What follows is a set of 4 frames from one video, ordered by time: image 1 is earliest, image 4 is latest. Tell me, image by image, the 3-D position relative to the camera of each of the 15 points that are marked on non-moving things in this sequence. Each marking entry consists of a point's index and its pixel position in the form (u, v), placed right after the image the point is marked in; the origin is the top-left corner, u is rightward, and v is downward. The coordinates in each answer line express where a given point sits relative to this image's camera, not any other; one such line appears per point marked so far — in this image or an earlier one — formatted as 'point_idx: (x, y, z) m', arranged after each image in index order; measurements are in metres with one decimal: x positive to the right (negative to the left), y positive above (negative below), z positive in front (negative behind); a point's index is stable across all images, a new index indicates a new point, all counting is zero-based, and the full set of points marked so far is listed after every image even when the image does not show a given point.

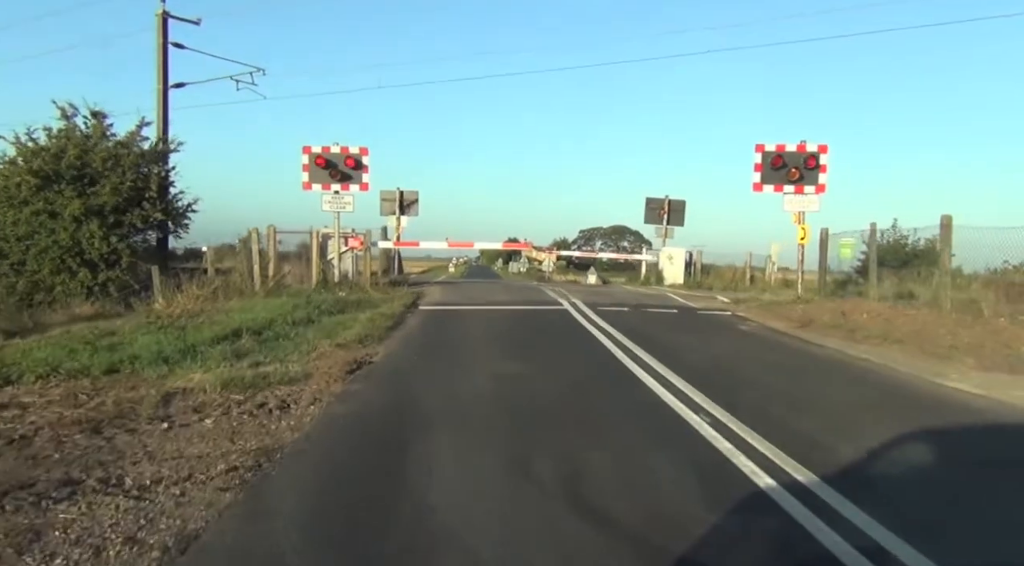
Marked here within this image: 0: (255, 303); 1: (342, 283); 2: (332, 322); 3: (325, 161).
0: (-5.5, -0.4, +16.3) m
1: (-4.4, 0.0, +19.8) m
2: (-3.2, -0.7, +13.6) m
3: (-4.7, +3.0, +19.2) m
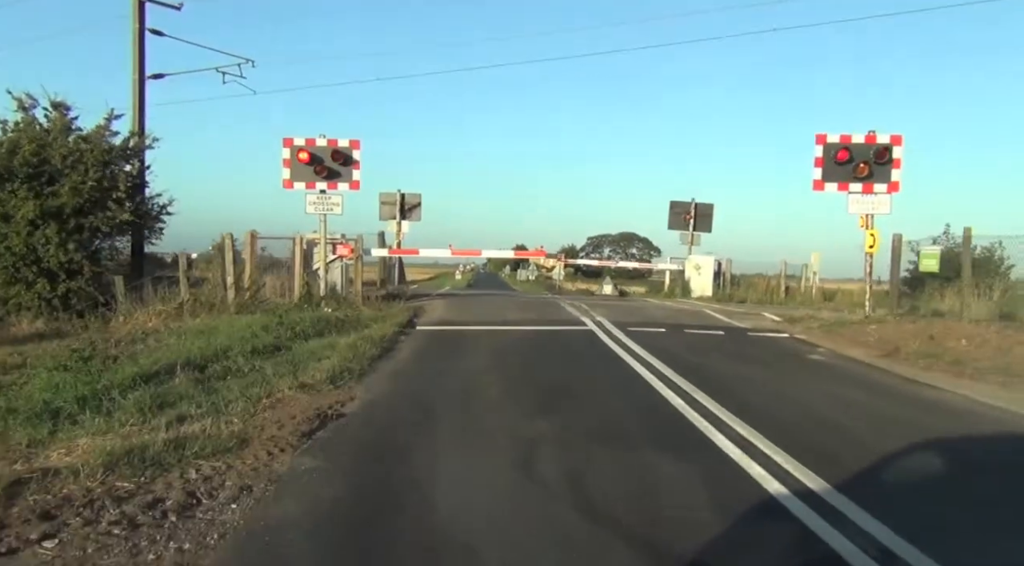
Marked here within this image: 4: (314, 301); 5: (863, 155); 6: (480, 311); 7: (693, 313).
0: (-5.2, -0.7, +13.7) m
1: (-4.1, -0.3, +17.1) m
2: (-2.9, -0.9, +10.9) m
3: (-4.4, +2.7, +16.5) m
4: (-4.2, -0.5, +16.7) m
5: (+6.7, +2.4, +14.7) m
6: (-0.8, -0.6, +17.2) m
7: (+4.2, -0.7, +17.8) m
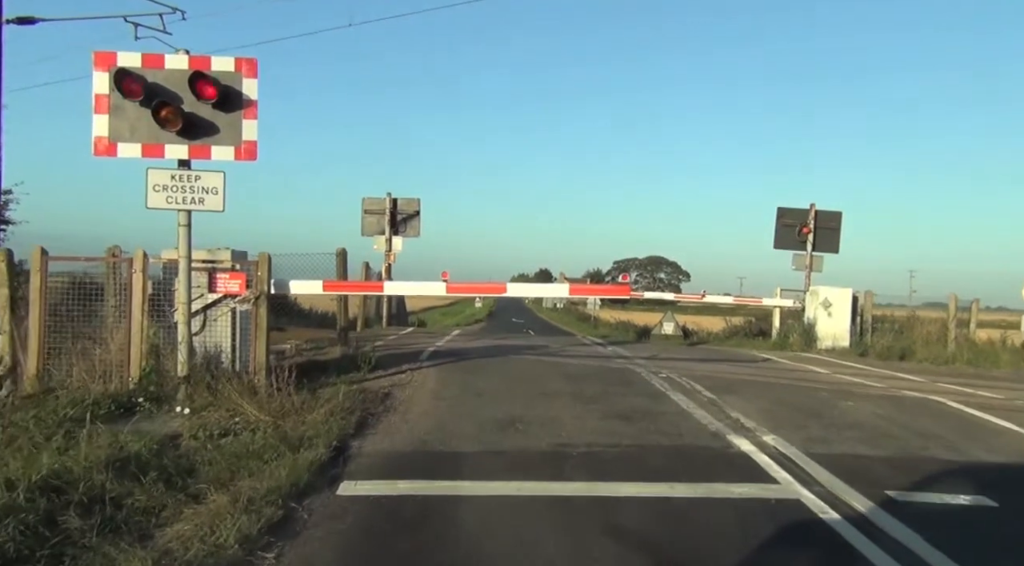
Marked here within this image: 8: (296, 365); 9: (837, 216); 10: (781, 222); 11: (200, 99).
0: (-4.7, -1.3, +5.0) m
1: (-3.5, -1.0, +8.4) m
2: (-2.5, -1.5, +2.2) m
3: (-3.8, +2.0, +8.0) m
4: (-3.7, -1.2, +8.0) m
5: (+7.2, +1.8, +5.8) m
6: (-0.1, -1.4, +8.4) m
7: (+4.8, -1.5, +8.9) m
8: (-2.9, -1.1, +10.3) m
9: (+8.3, +1.7, +19.7) m
10: (+7.0, +1.6, +20.0) m
11: (-3.3, +1.9, +8.0) m
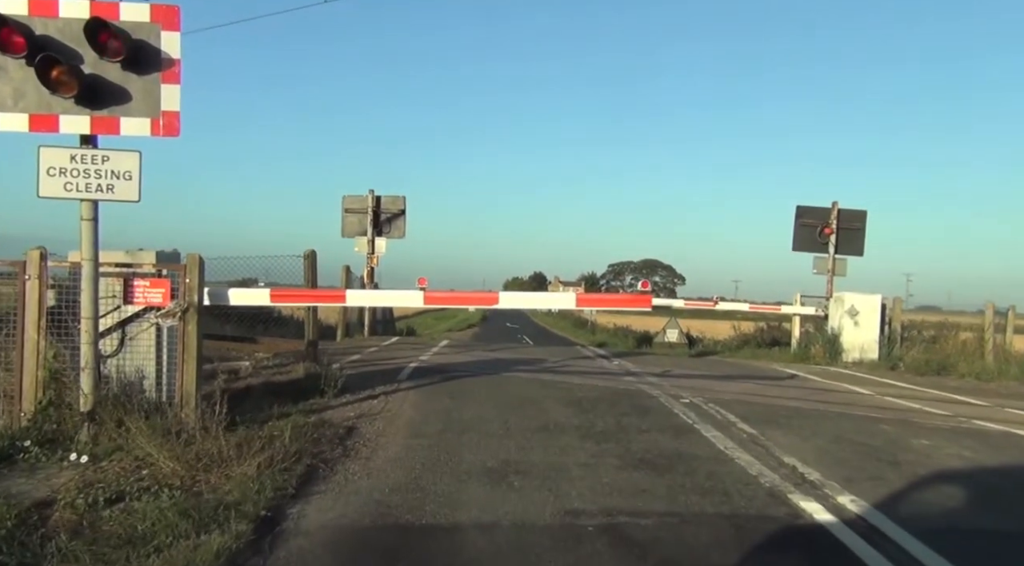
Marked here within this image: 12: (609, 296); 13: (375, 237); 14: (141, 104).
0: (-4.7, -1.4, +3.2) m
1: (-3.5, -1.1, +6.6) m
2: (-2.5, -1.5, +0.4) m
3: (-3.8, +1.9, +6.2) m
4: (-3.7, -1.3, +6.2) m
5: (+7.2, +1.7, +4.1) m
6: (-0.2, -1.5, +6.7) m
7: (+4.7, -1.5, +7.2) m
8: (-3.0, -1.2, +8.5) m
9: (+8.2, +1.6, +18.0) m
10: (+6.8, +1.4, +18.3) m
11: (-3.3, +1.9, +6.2) m
12: (+1.8, -0.2, +14.3) m
13: (-3.5, +1.2, +19.6) m
14: (-3.1, +1.5, +6.3) m
